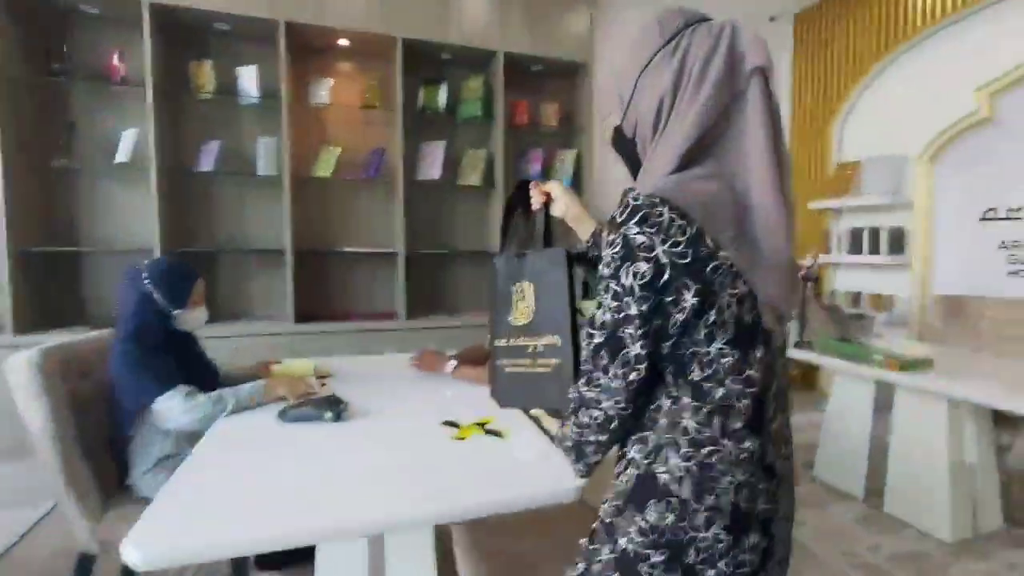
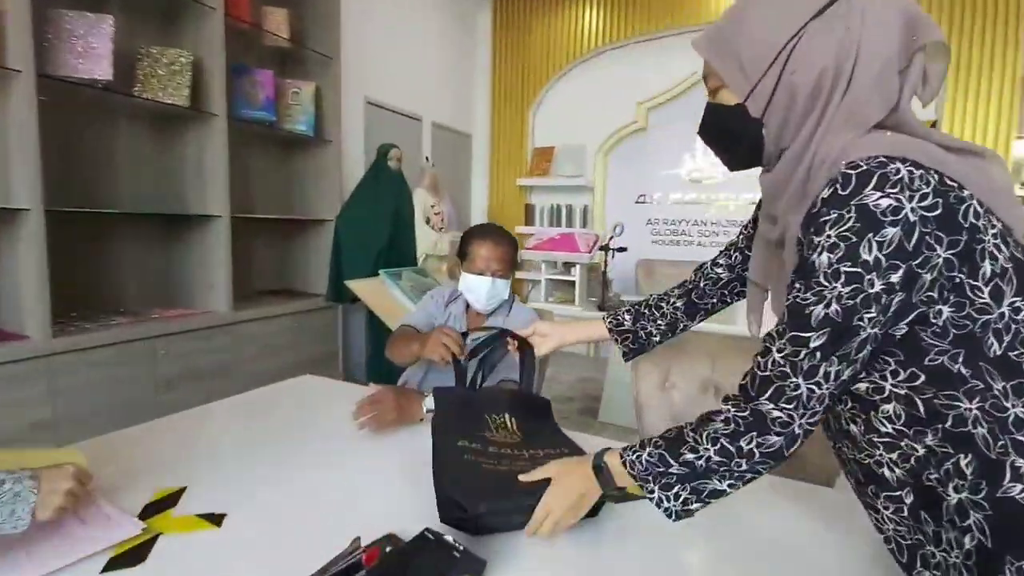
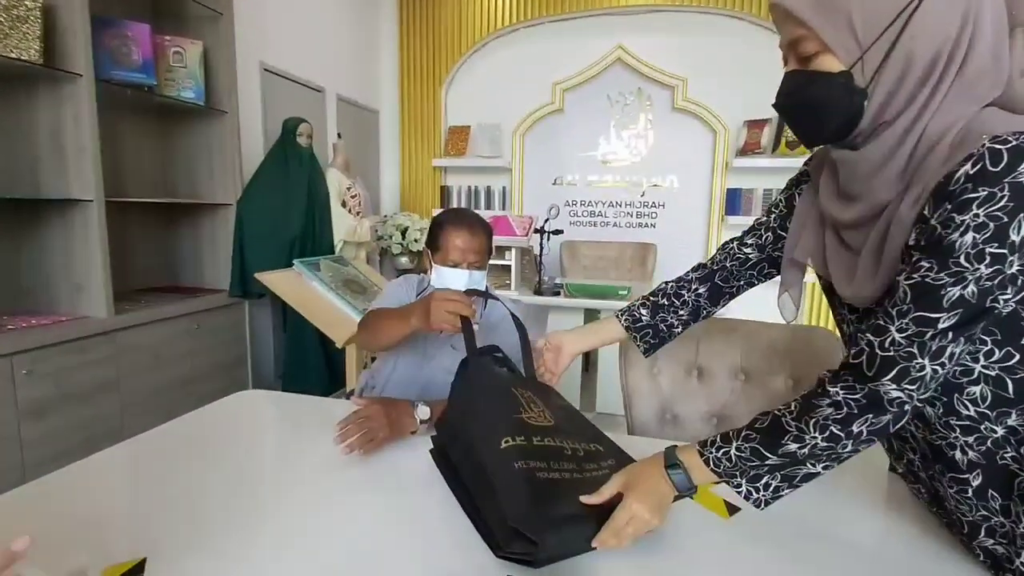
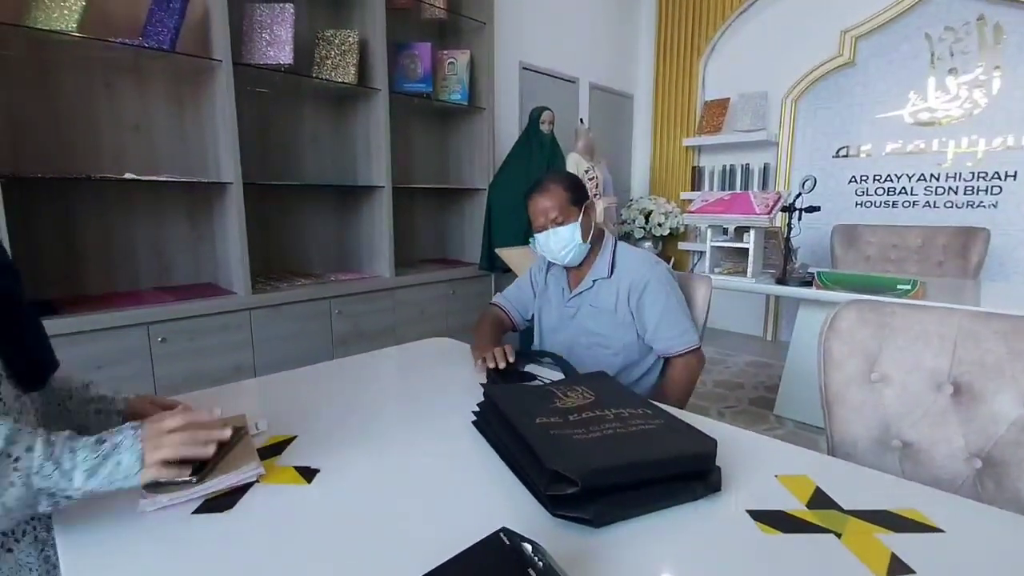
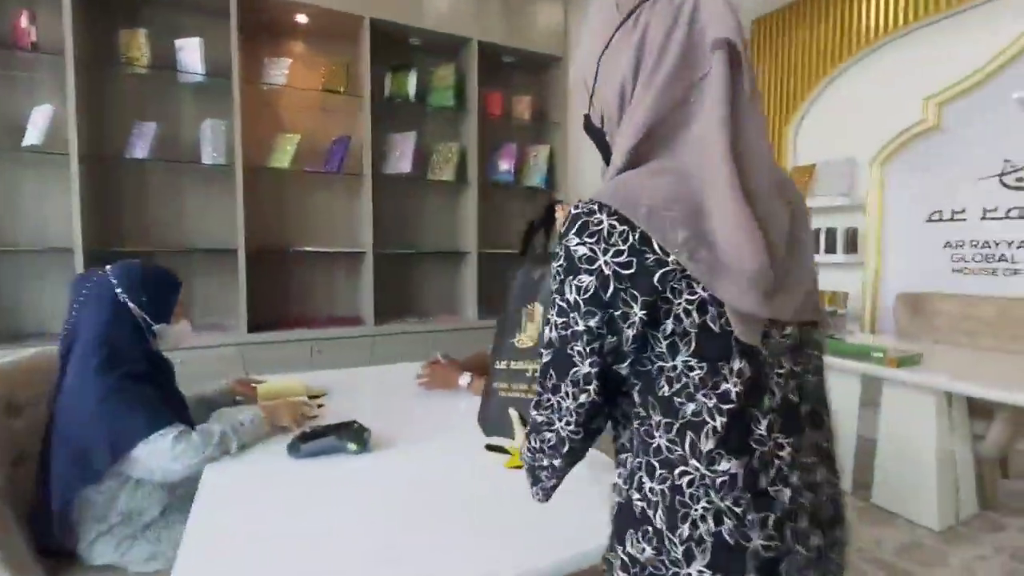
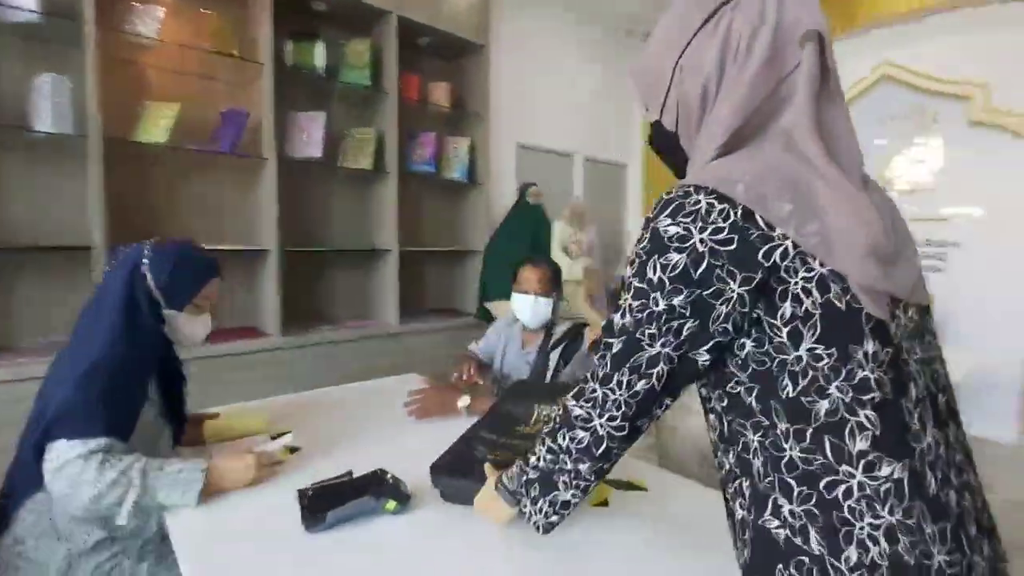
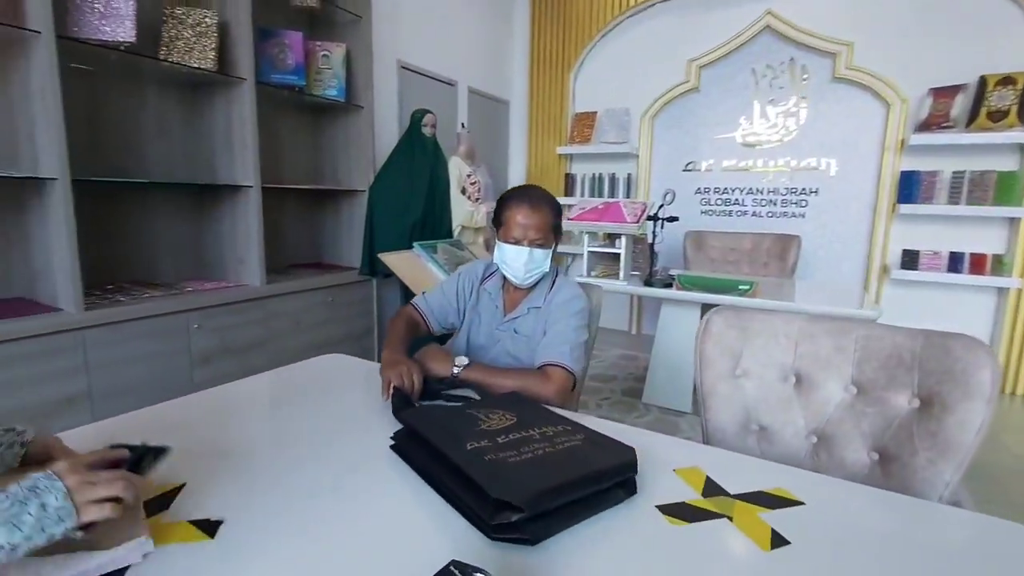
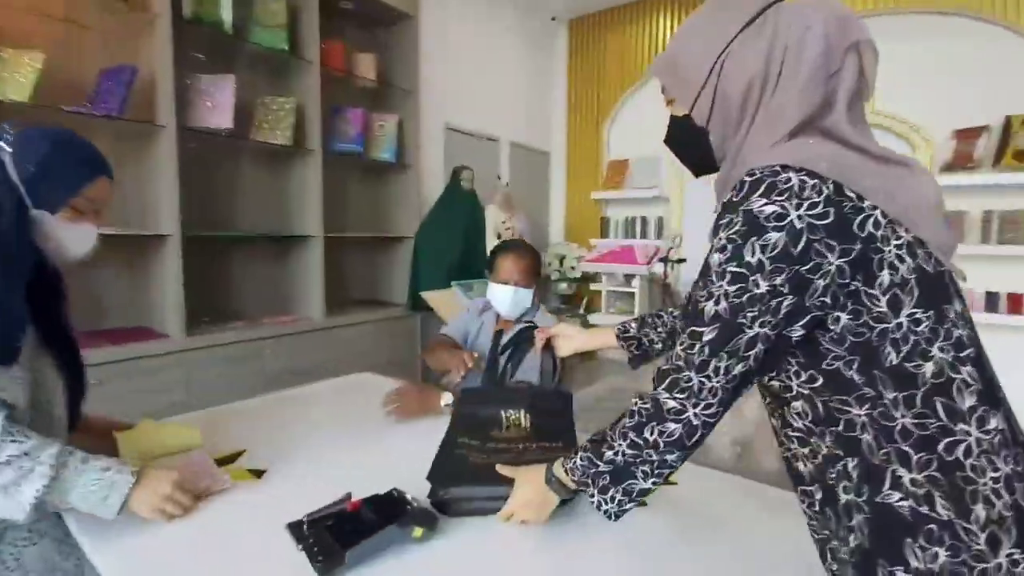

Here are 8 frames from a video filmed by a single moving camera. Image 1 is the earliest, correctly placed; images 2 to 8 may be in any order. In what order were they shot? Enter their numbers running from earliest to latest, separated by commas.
5, 6, 8, 2, 3, 7, 4
